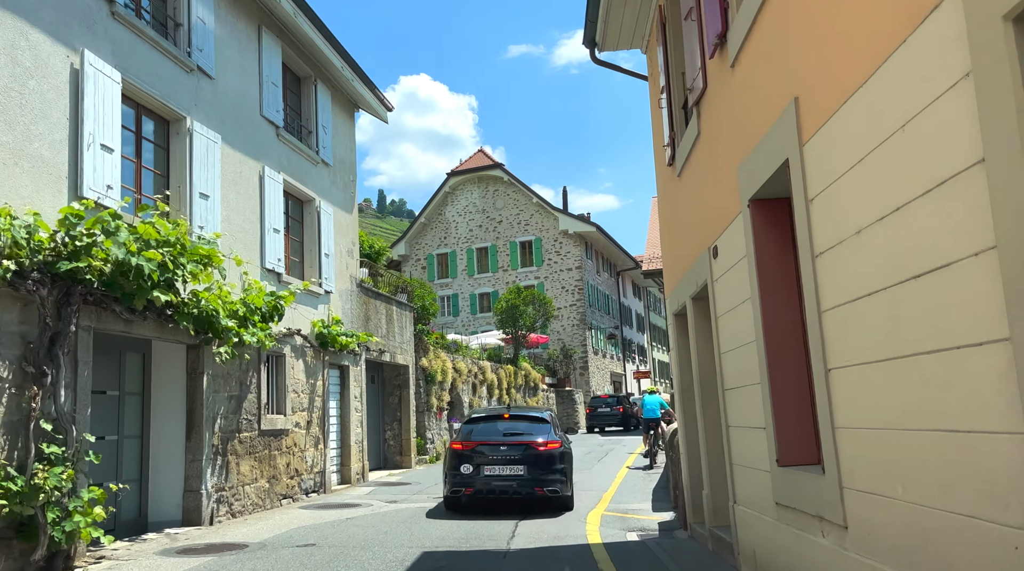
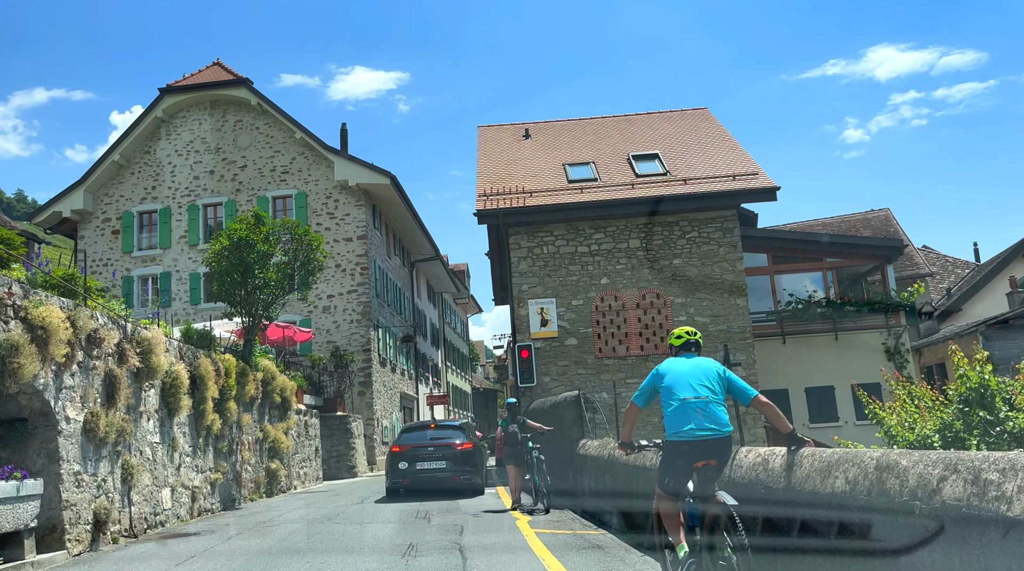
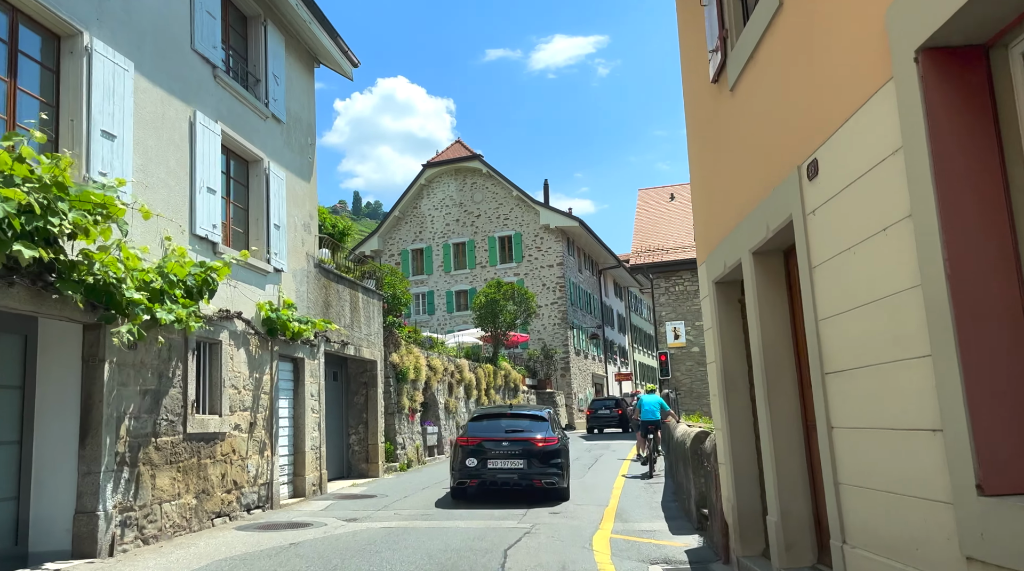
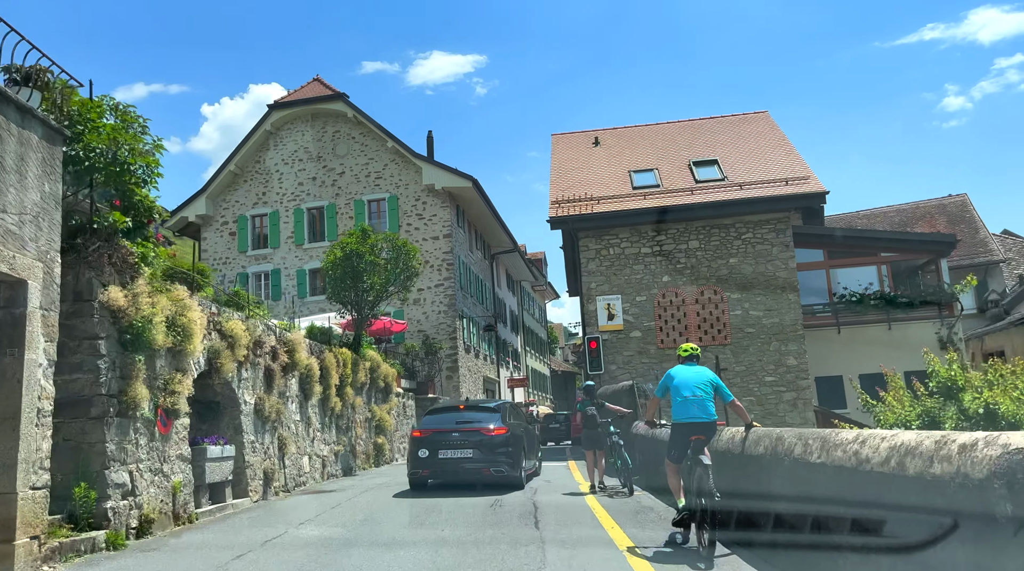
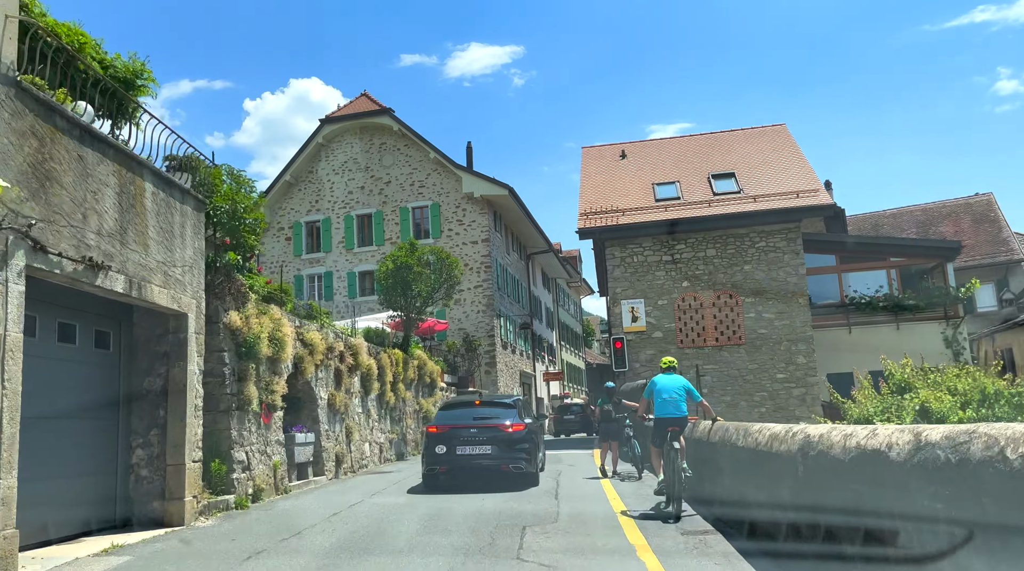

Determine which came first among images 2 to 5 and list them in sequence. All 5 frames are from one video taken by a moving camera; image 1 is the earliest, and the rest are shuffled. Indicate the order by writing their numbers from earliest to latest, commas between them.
3, 5, 4, 2
